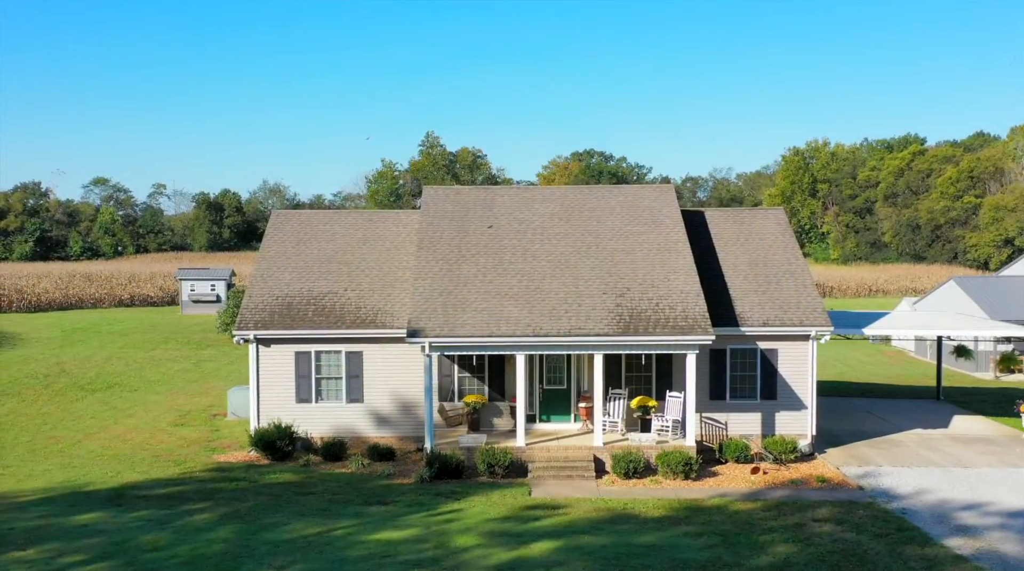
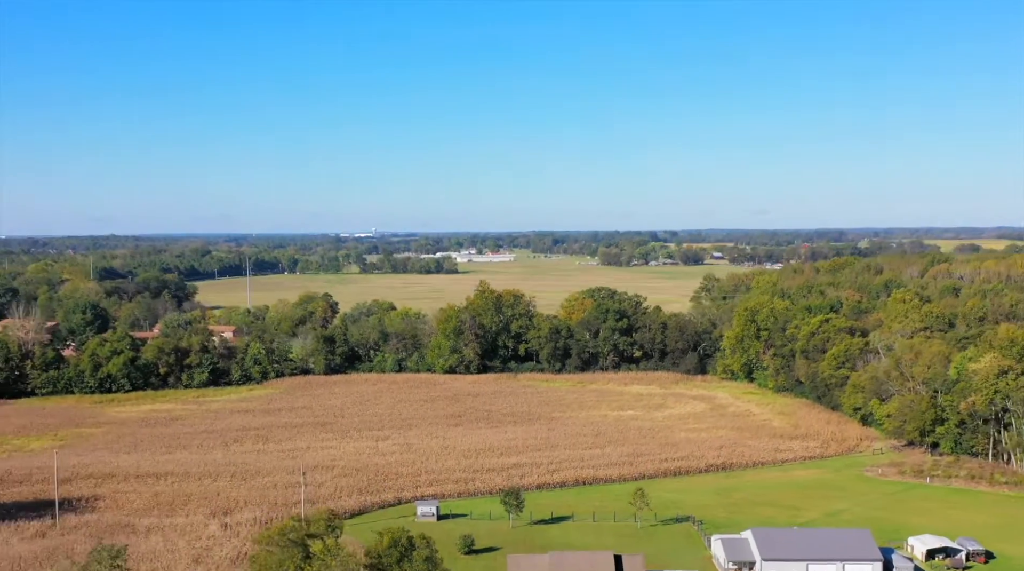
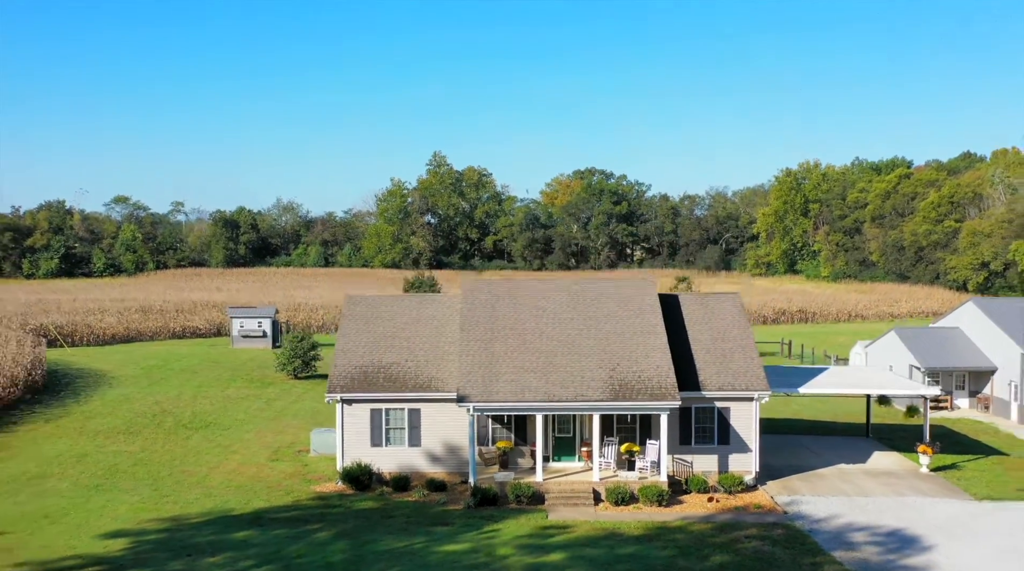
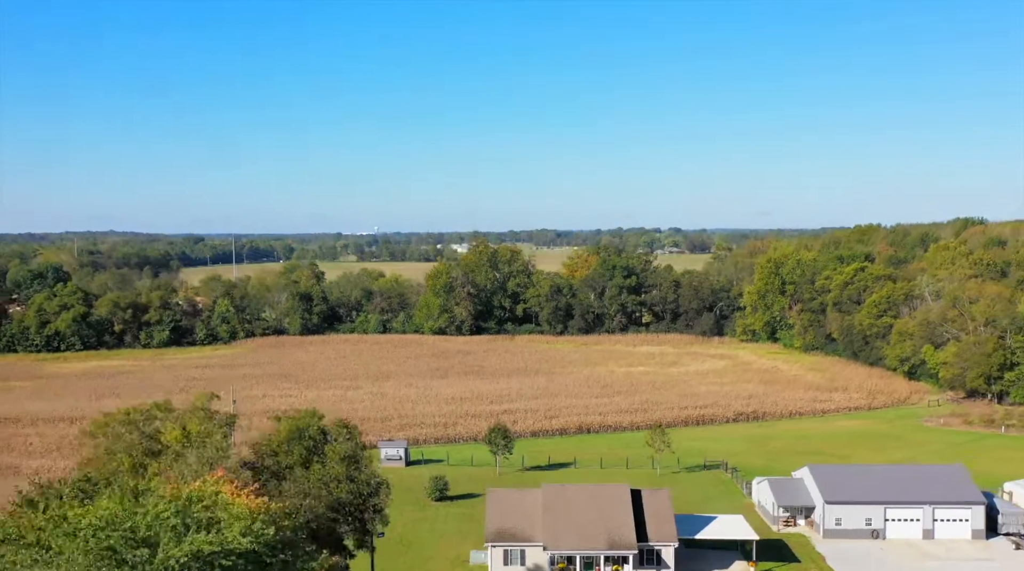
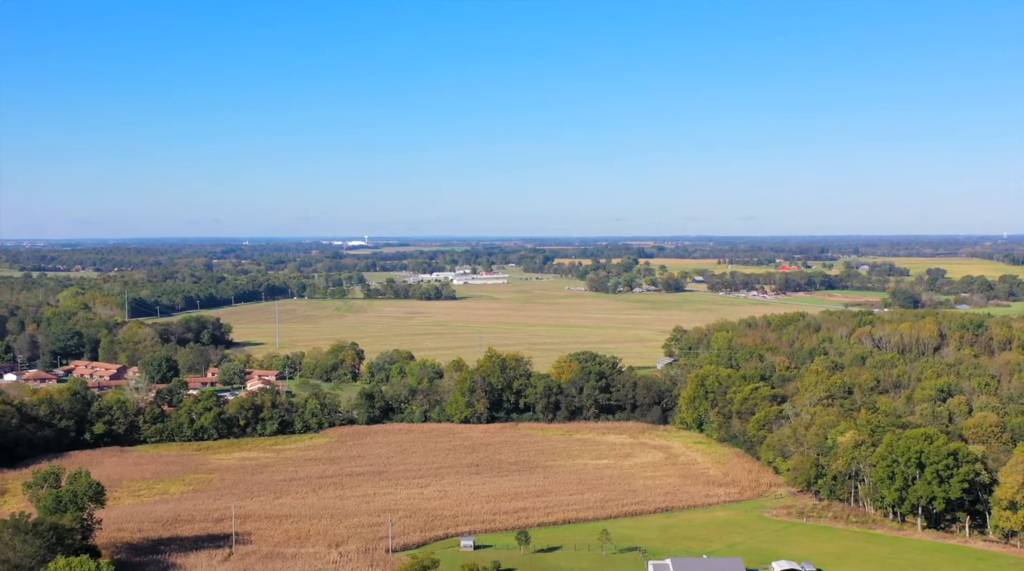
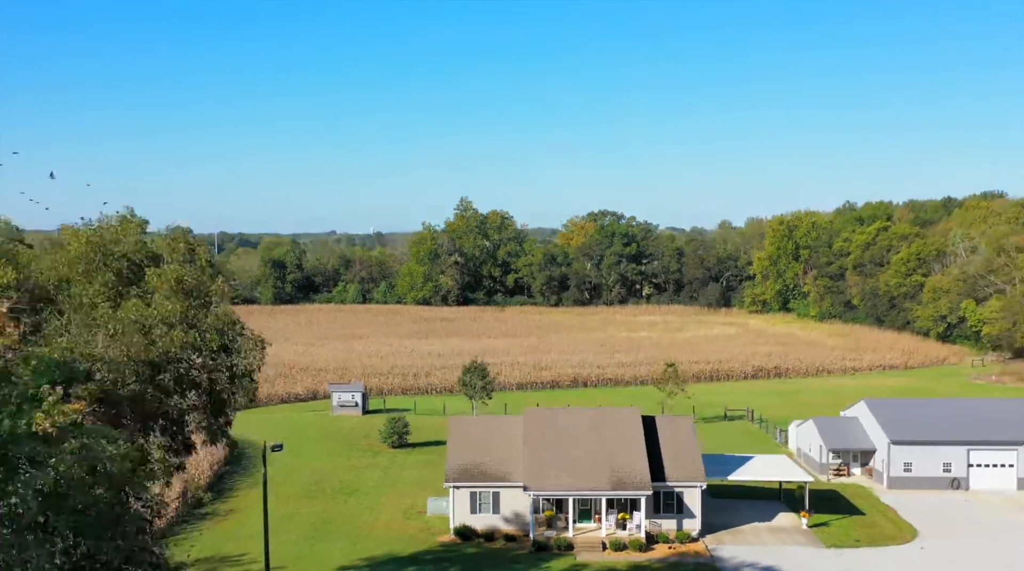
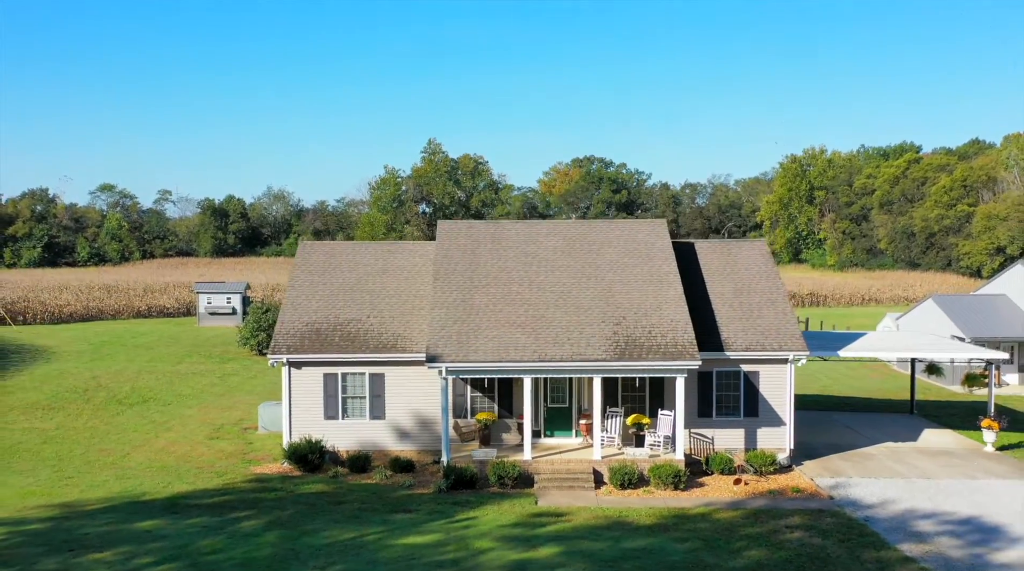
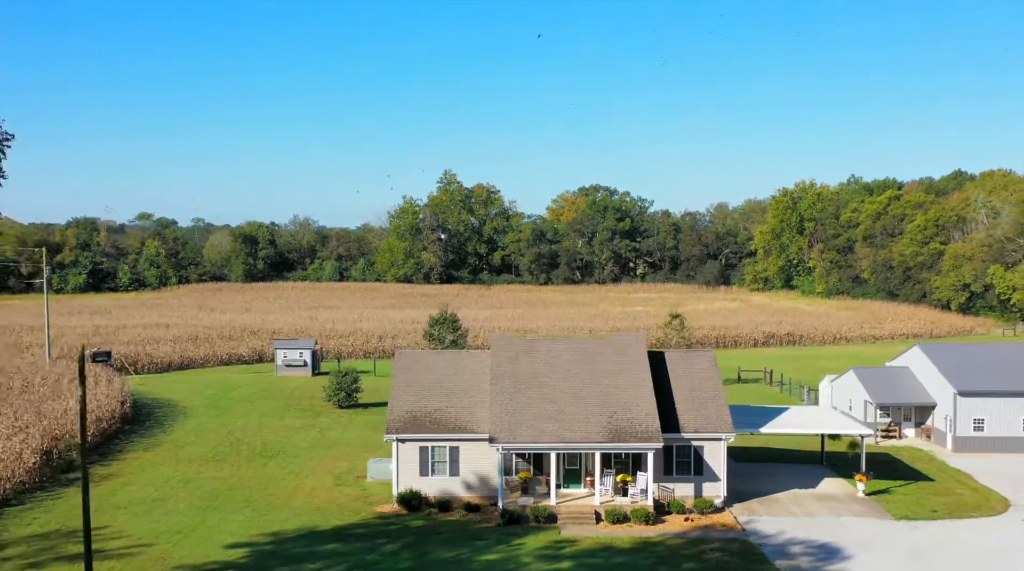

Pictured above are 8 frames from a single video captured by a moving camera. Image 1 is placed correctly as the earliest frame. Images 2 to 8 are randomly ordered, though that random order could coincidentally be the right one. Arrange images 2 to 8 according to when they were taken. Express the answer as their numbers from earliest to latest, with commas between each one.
7, 3, 8, 6, 4, 2, 5
